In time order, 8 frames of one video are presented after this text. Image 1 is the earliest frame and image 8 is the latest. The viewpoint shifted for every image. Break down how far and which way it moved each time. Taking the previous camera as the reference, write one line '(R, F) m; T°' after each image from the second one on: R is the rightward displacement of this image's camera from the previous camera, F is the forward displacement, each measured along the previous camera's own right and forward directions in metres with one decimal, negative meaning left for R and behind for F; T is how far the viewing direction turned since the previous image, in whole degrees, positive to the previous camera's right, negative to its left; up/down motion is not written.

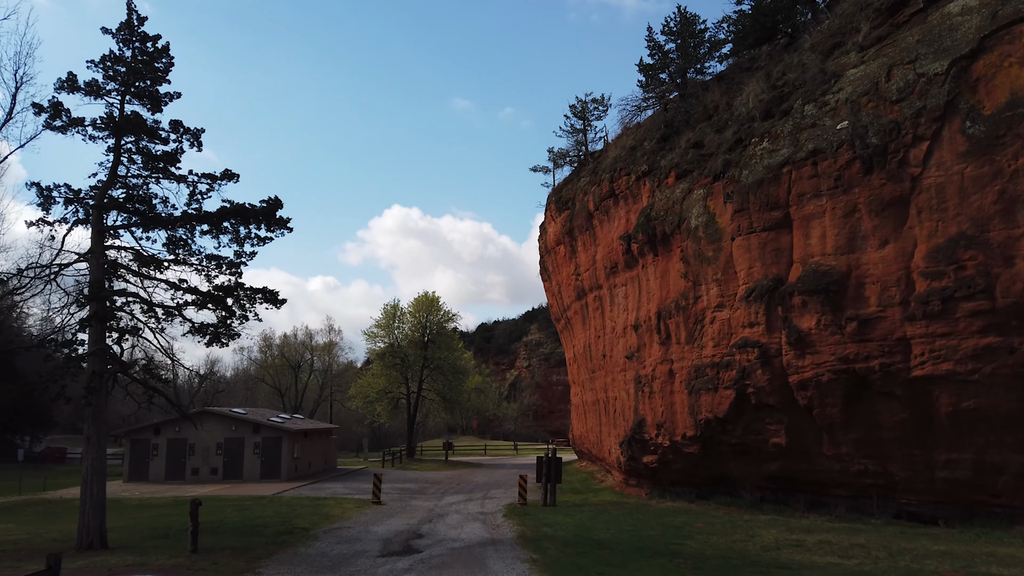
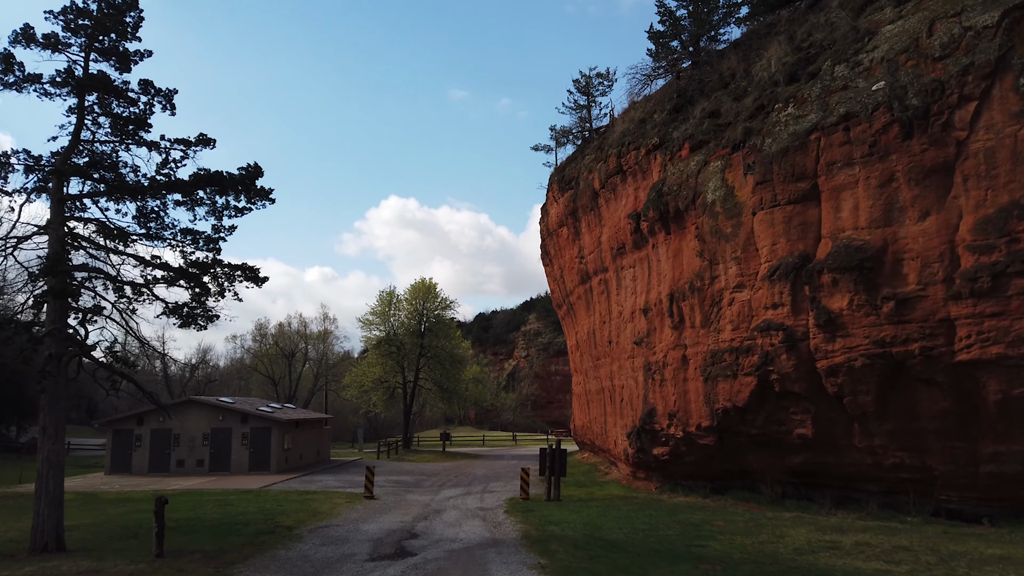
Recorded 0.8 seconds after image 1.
(-0.1, +1.4) m; 0°
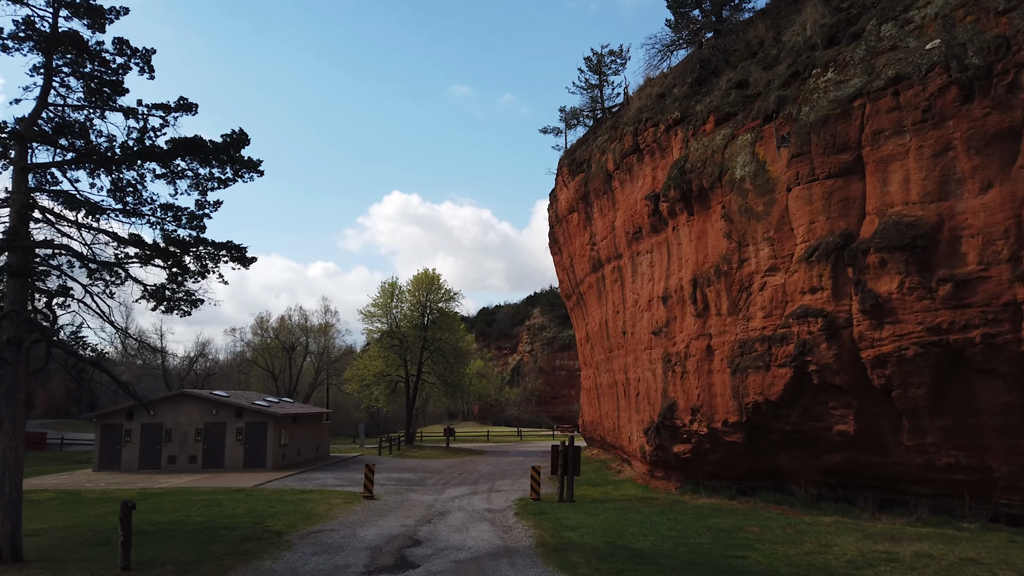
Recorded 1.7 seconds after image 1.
(-0.2, +1.4) m; 0°
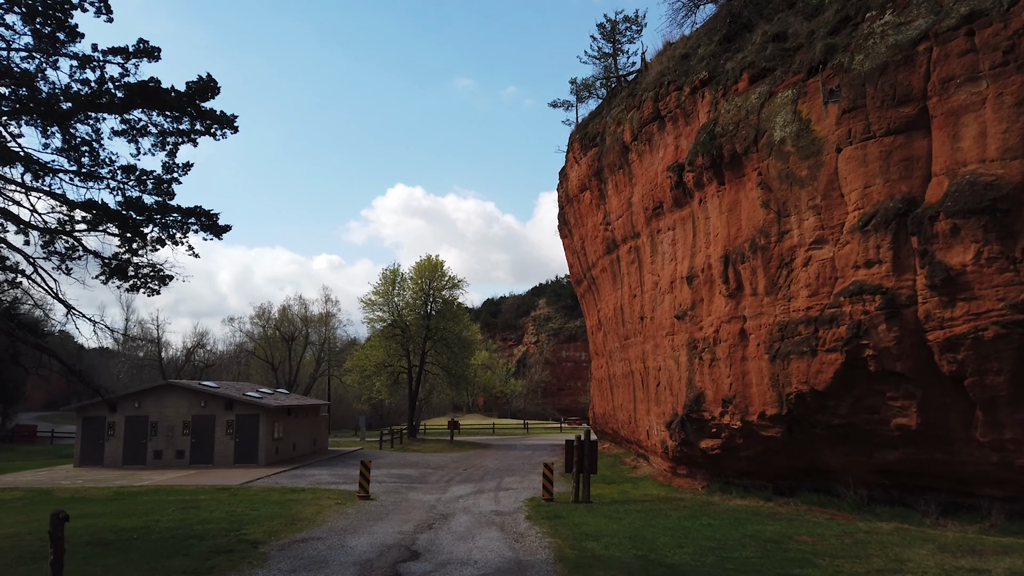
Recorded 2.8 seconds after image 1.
(-0.1, +1.8) m; 0°
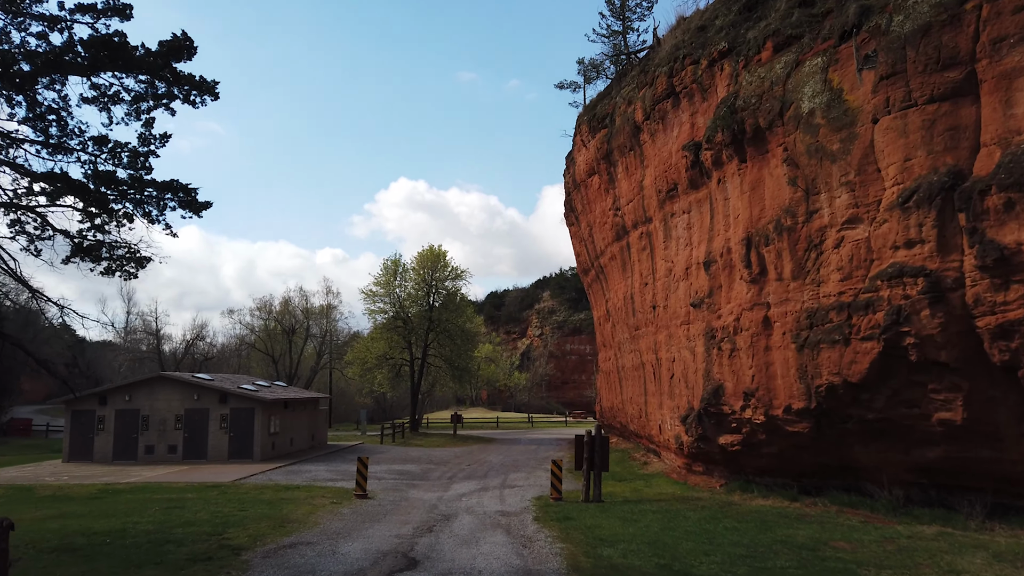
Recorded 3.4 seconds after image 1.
(-0.1, +1.0) m; 0°
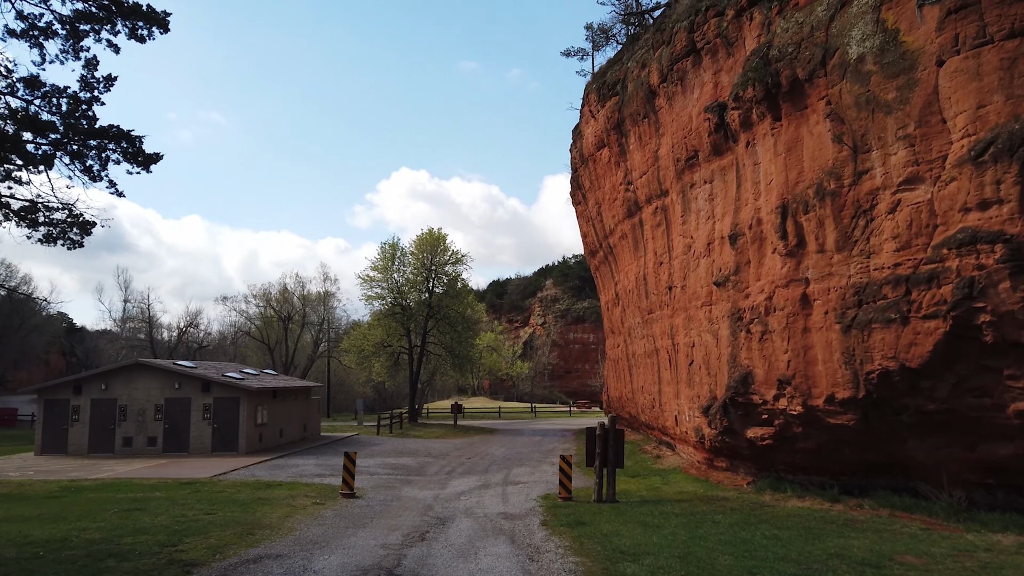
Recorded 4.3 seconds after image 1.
(0.0, +1.6) m; 0°
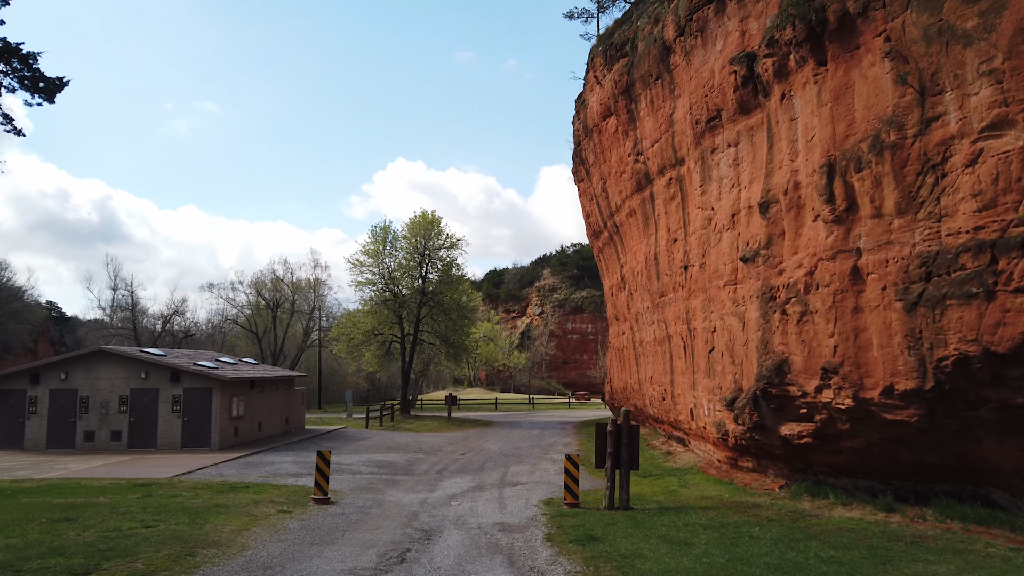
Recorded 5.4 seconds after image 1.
(0.0, +1.9) m; 0°
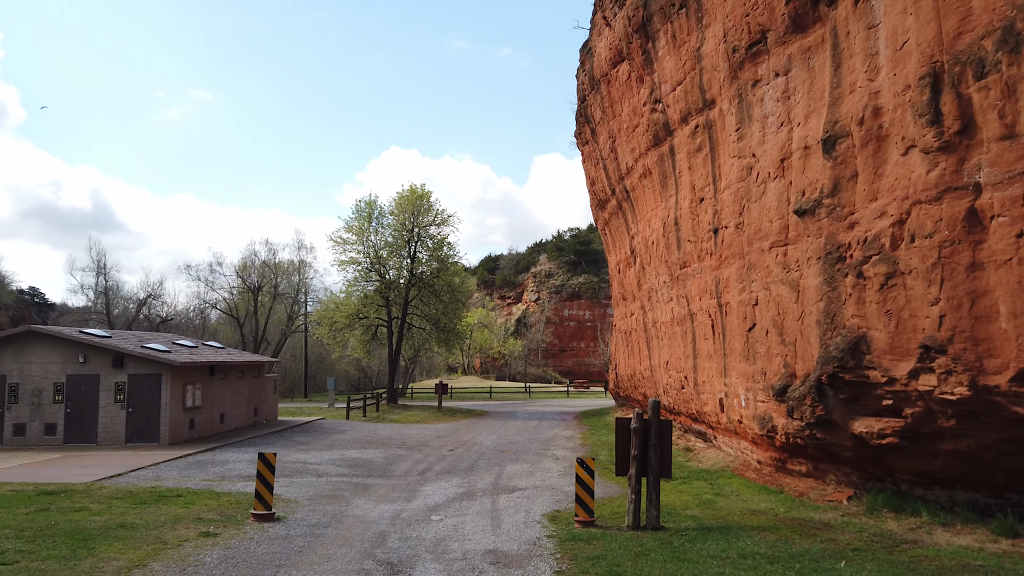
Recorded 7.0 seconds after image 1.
(0.0, +2.7) m; 0°
